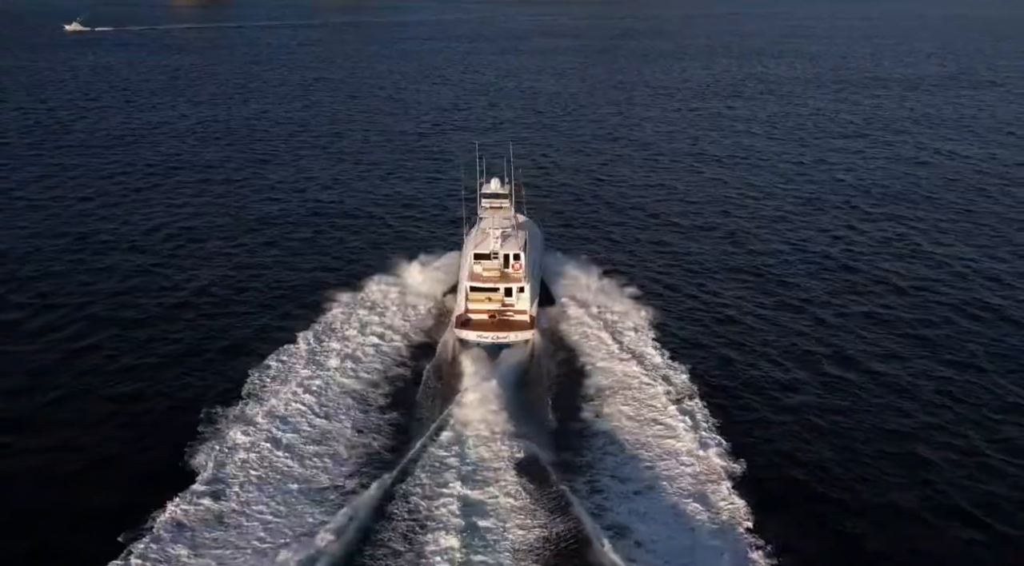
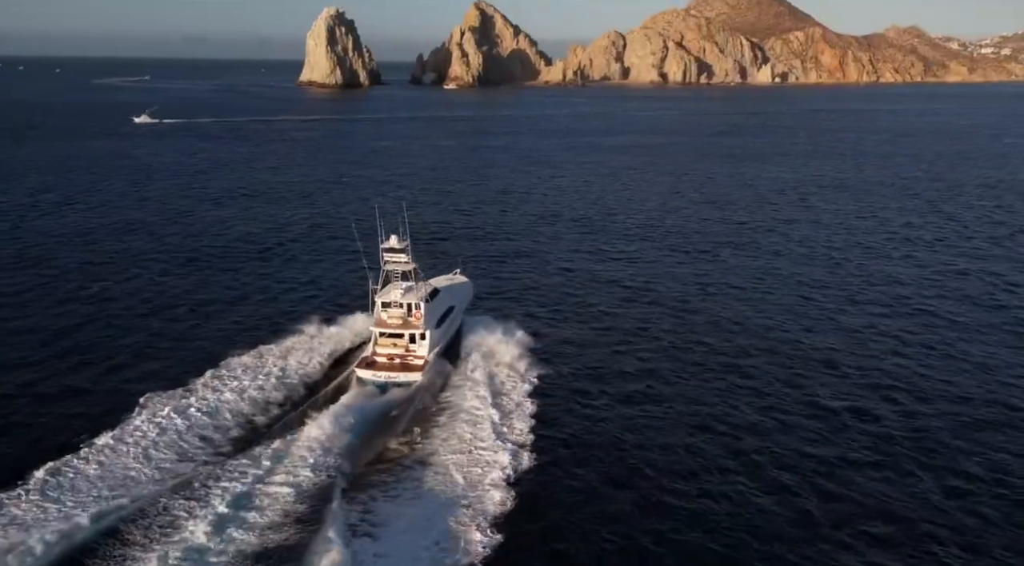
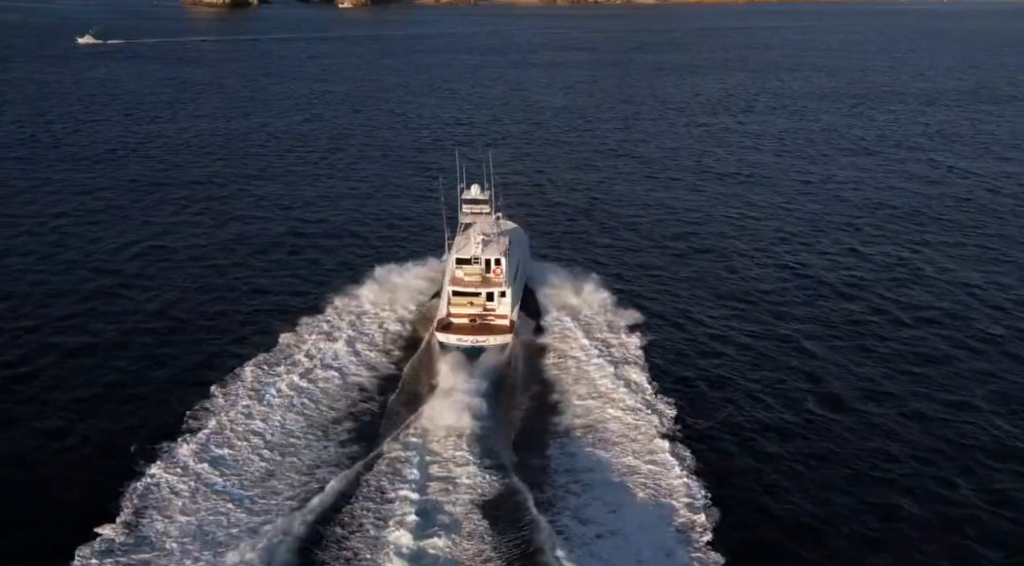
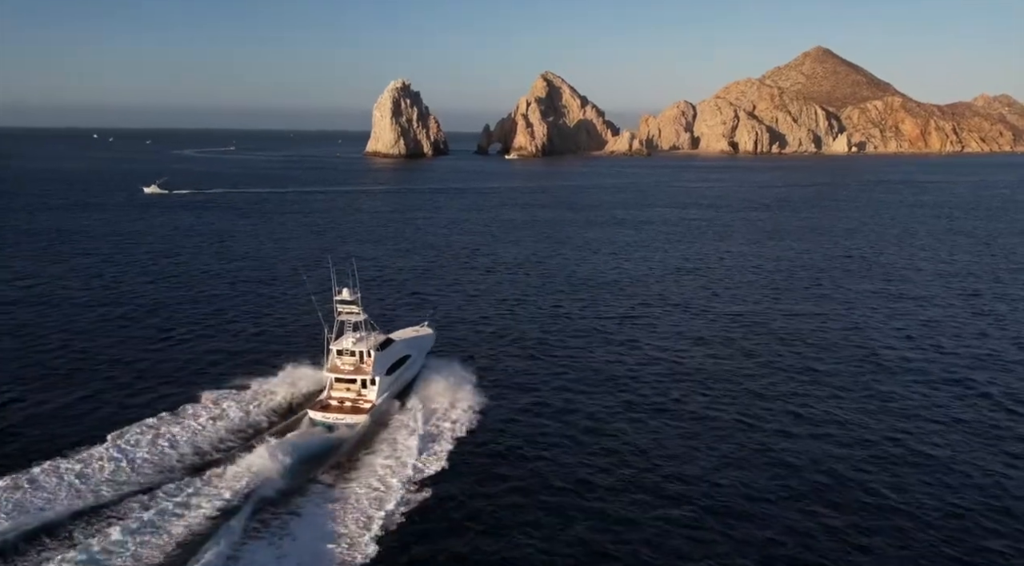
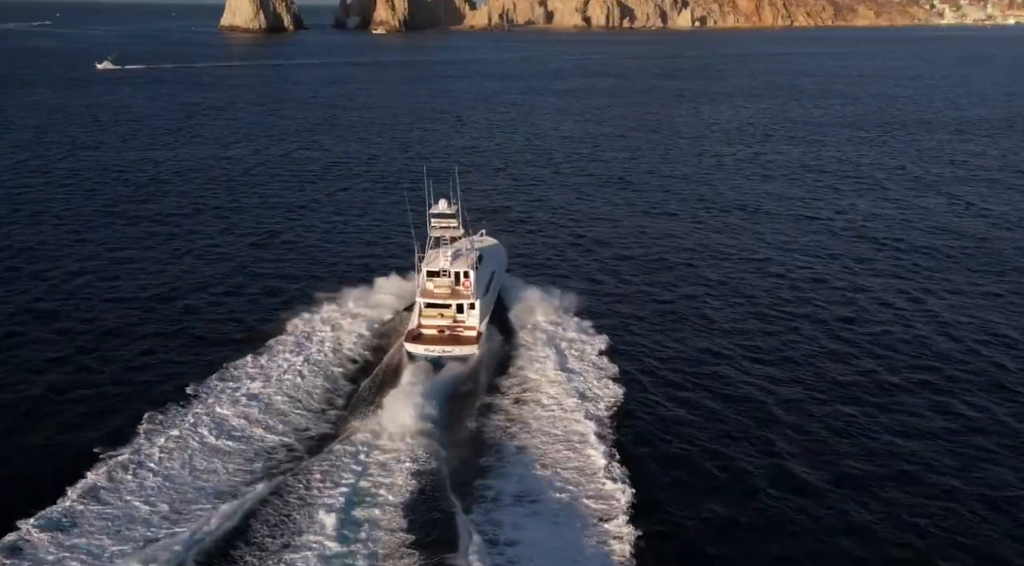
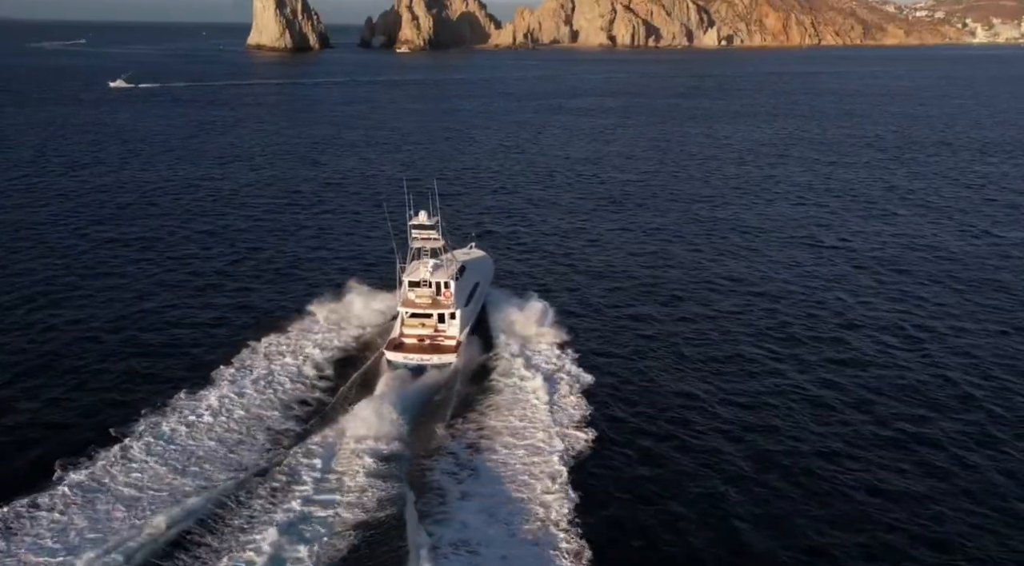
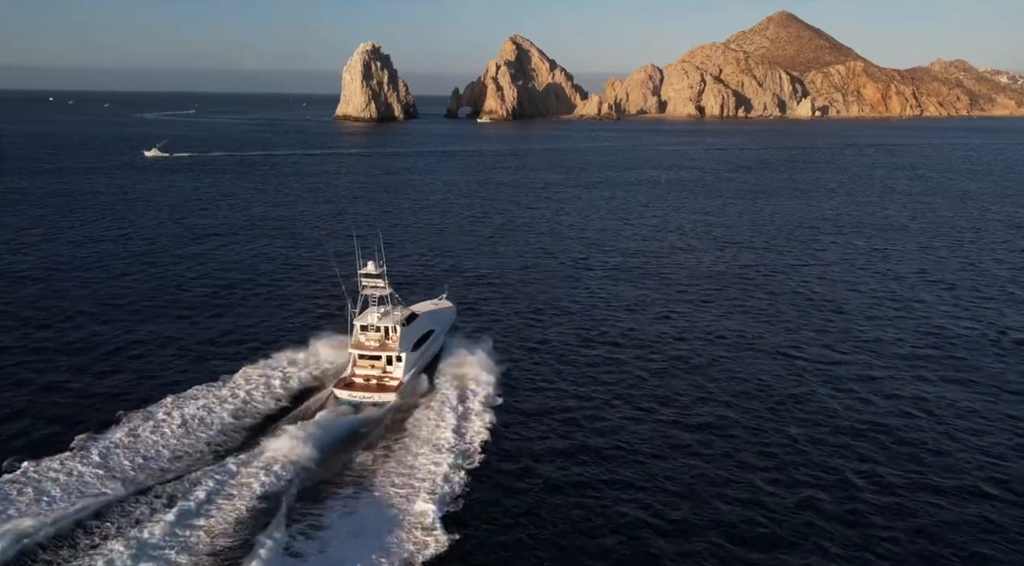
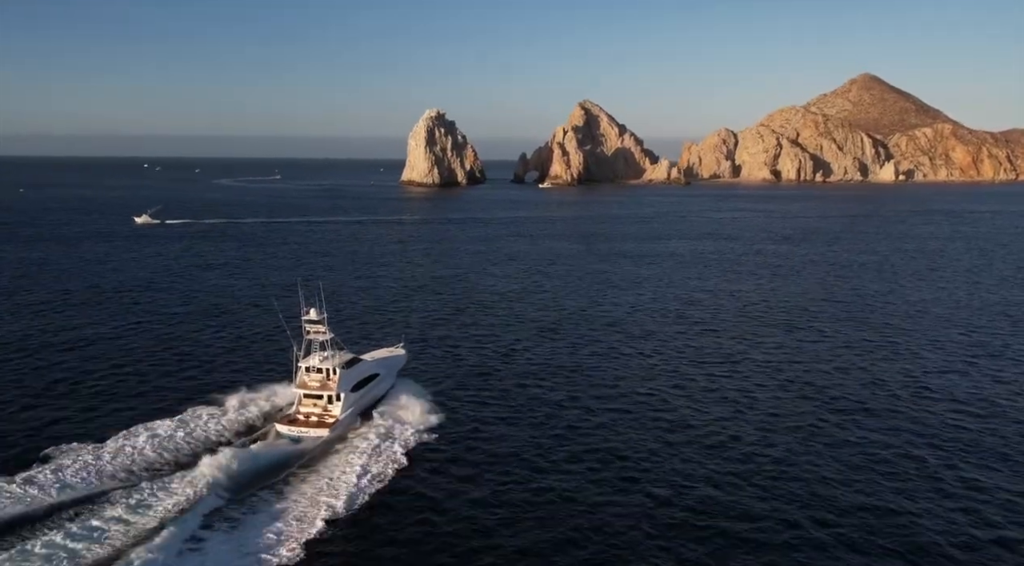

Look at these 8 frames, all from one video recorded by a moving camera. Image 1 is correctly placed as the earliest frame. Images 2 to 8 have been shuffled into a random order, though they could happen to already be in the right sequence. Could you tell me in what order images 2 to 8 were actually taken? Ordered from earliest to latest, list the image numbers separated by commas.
3, 5, 6, 2, 7, 4, 8
